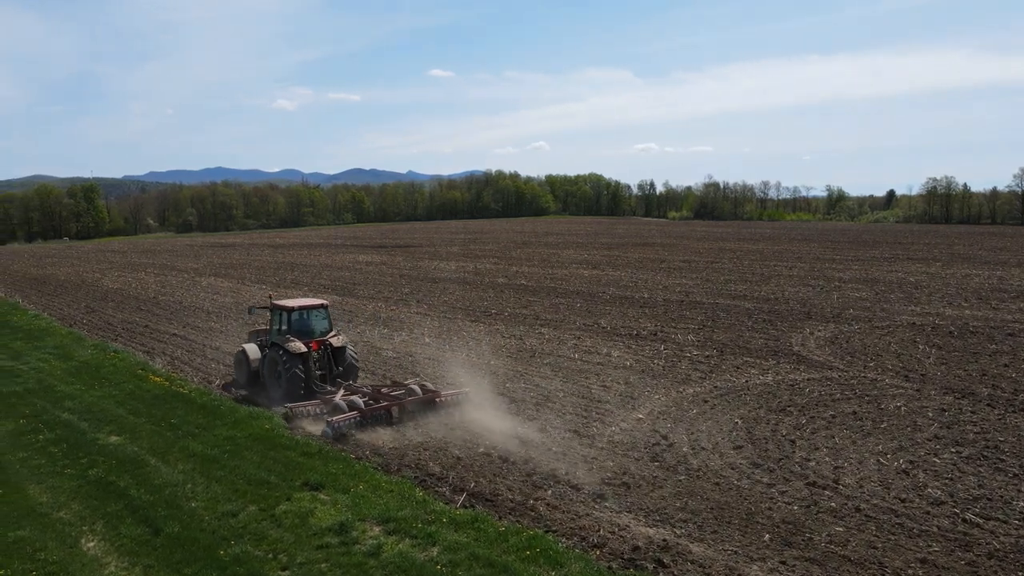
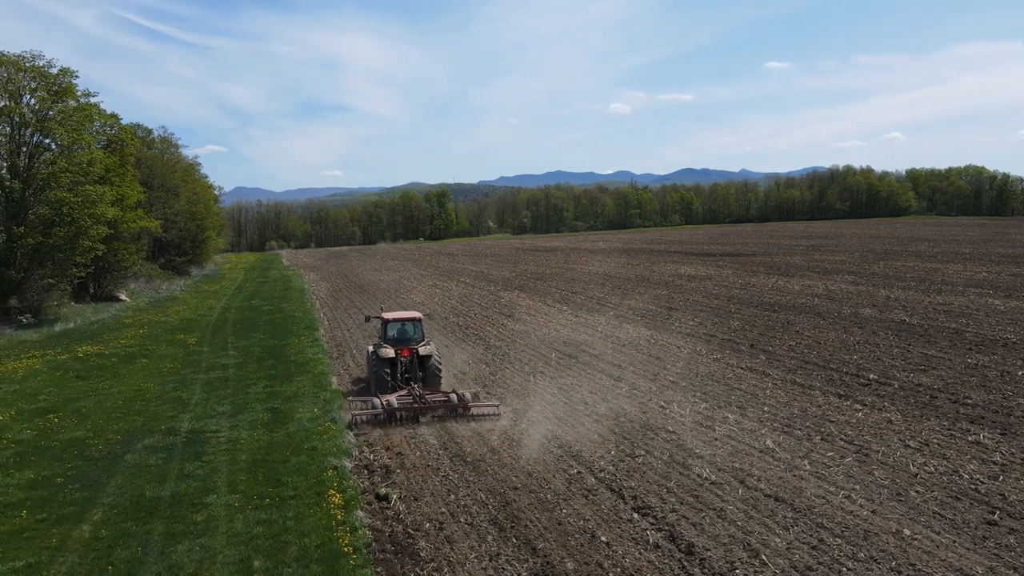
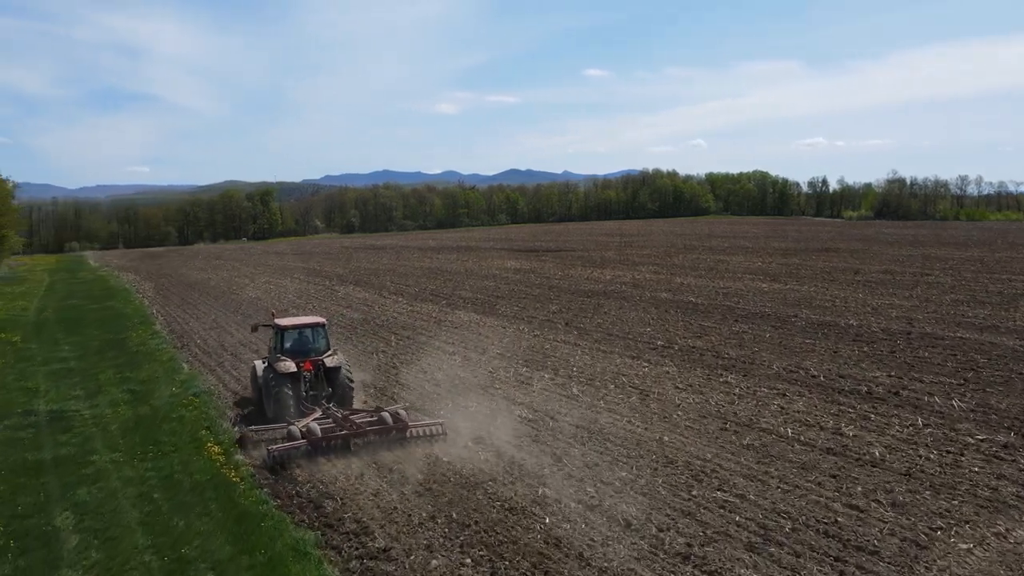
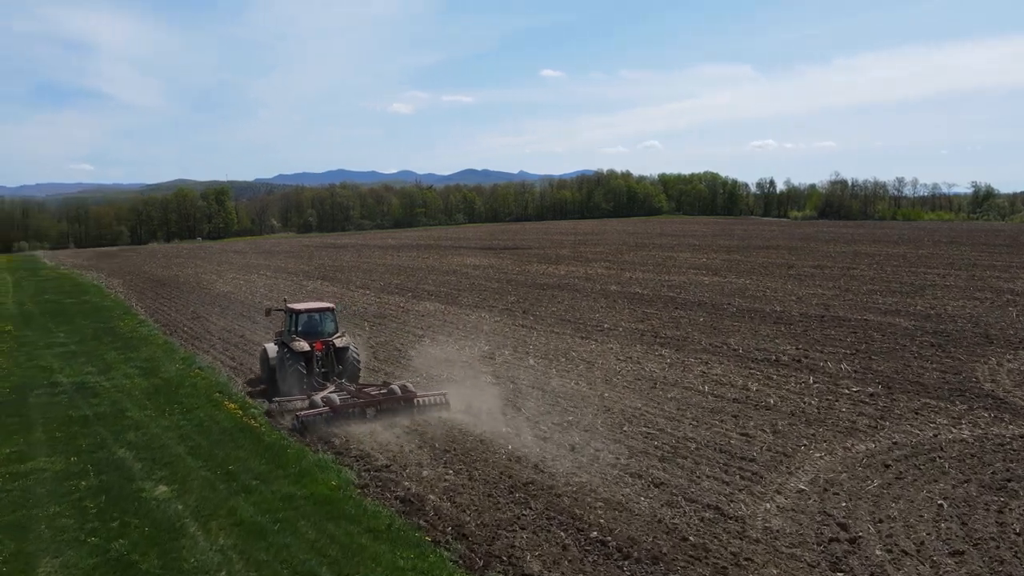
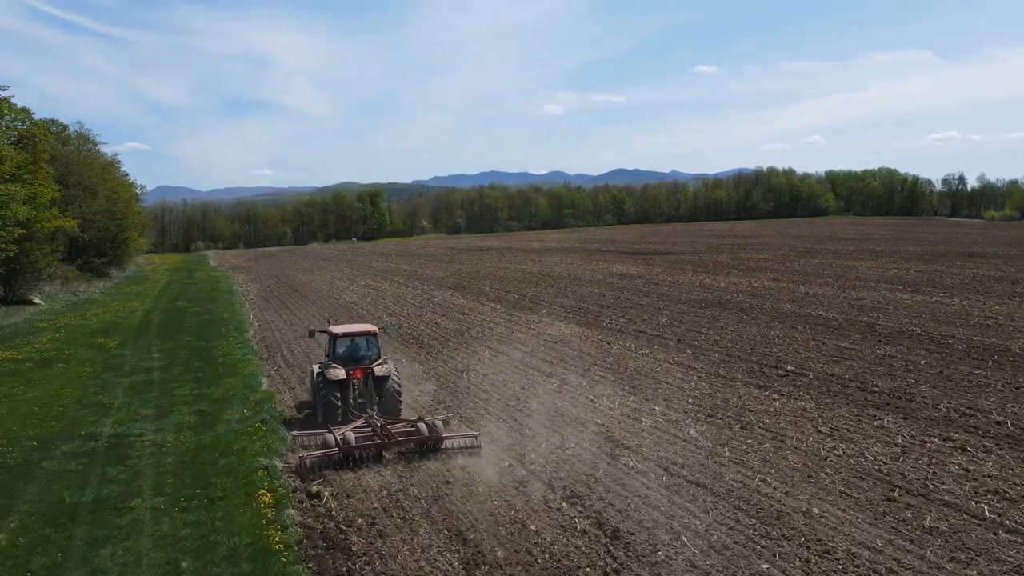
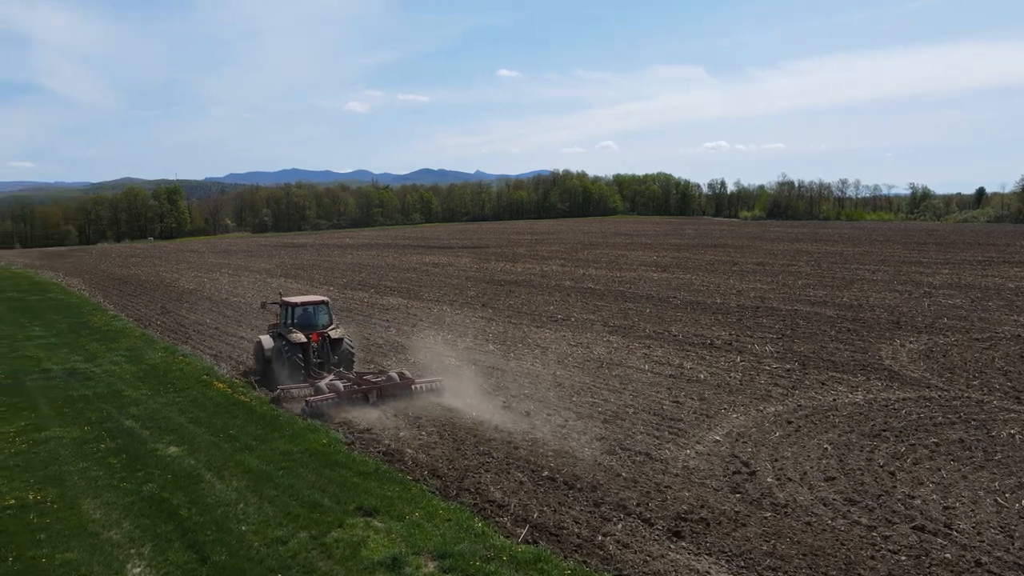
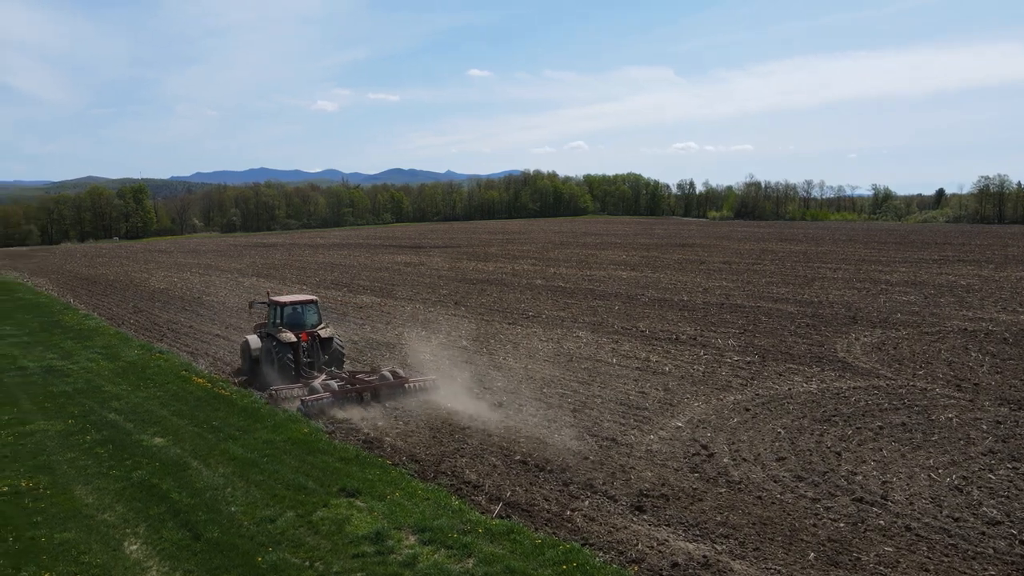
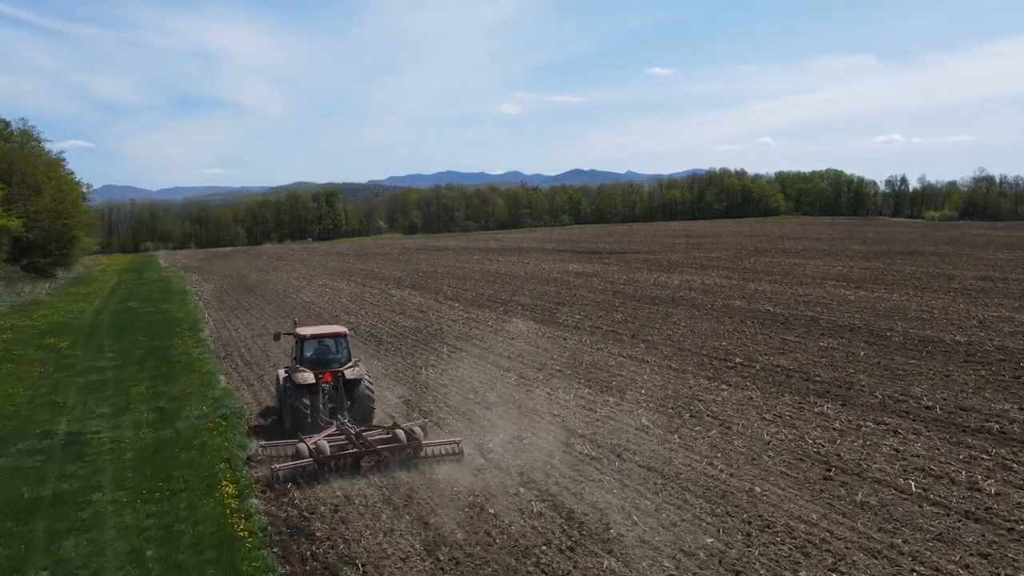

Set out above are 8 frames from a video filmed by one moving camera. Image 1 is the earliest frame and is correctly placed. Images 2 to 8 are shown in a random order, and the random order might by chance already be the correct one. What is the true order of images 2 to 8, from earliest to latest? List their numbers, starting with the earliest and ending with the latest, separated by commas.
7, 6, 4, 3, 8, 5, 2
